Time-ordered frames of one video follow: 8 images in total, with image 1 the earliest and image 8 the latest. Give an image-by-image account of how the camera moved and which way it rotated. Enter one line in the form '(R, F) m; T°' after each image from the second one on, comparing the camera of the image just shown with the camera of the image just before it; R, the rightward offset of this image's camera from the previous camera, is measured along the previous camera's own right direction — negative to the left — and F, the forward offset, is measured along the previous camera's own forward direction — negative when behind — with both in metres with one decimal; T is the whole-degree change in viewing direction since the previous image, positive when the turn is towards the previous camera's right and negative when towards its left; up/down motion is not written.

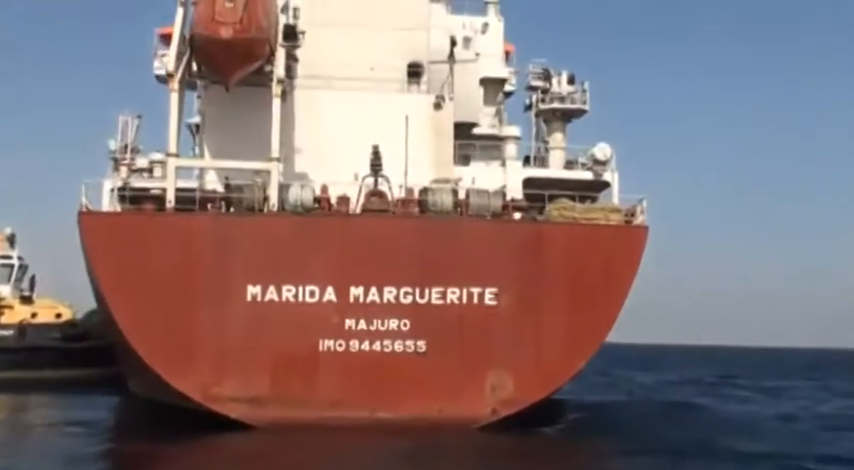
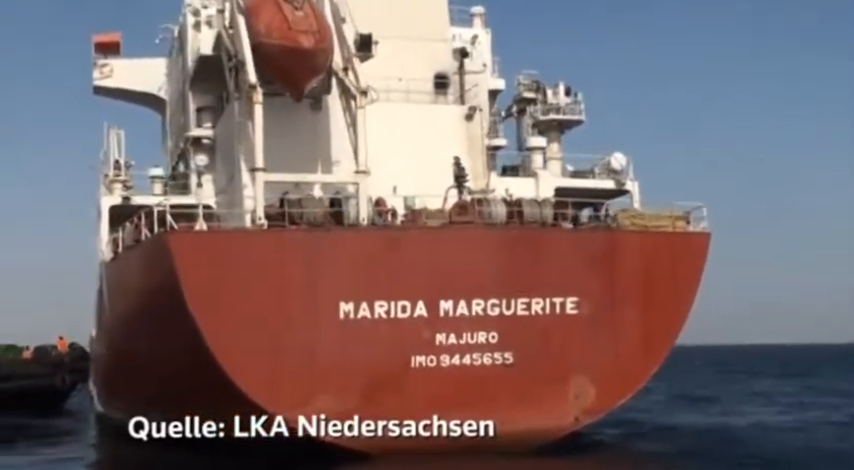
(-3.6, +0.5) m; +10°
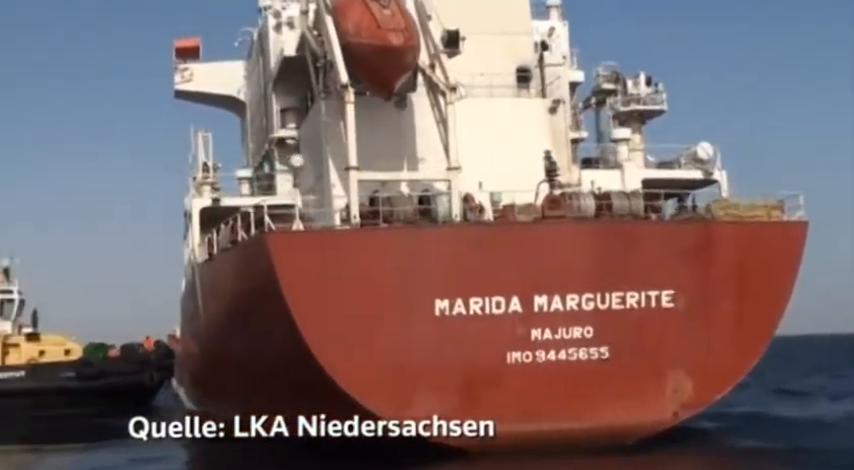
(-0.4, 0.0) m; -3°
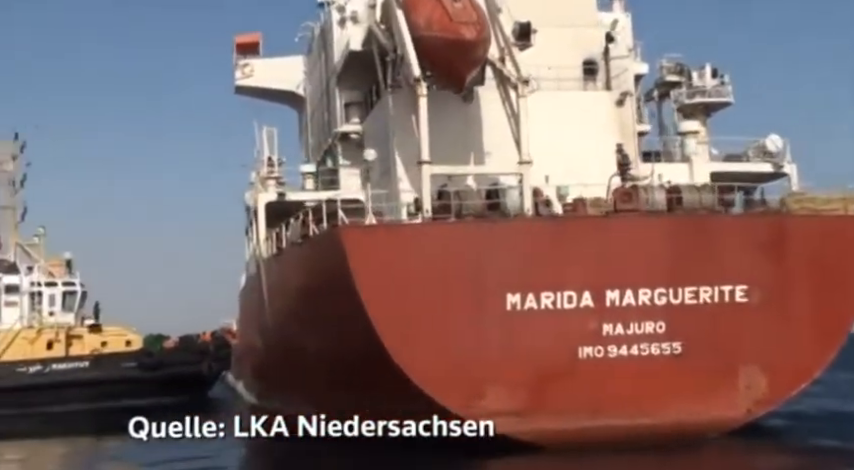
(-0.4, 0.0) m; -2°
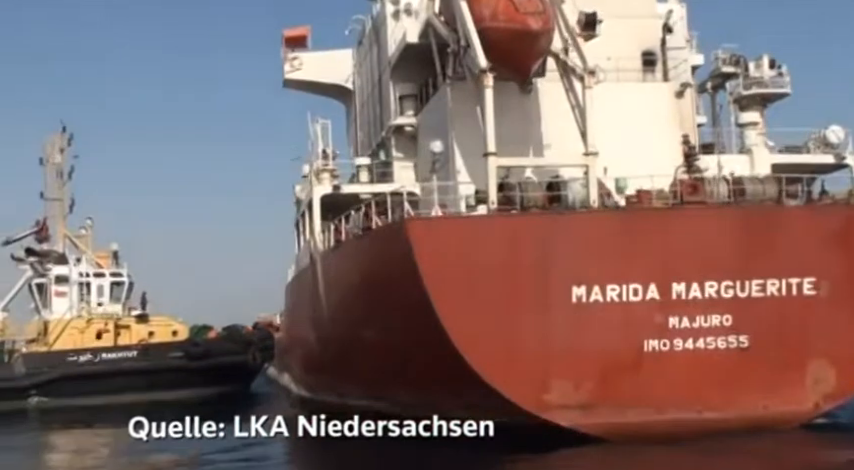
(-0.5, 0.0) m; -2°
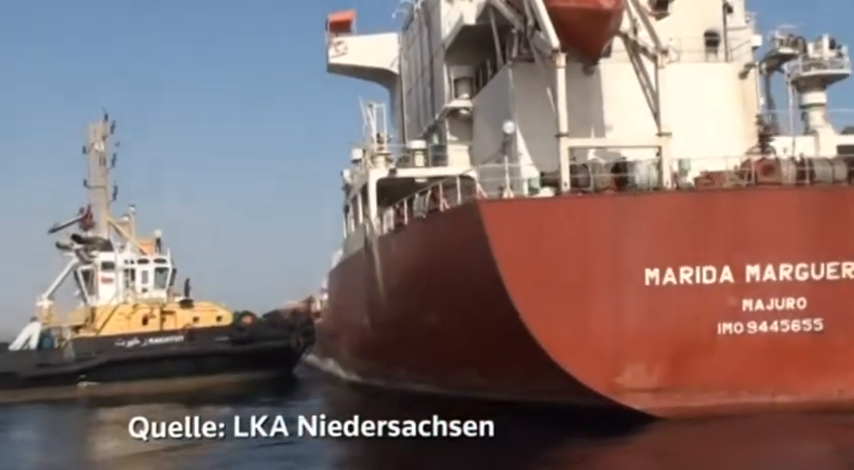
(-0.6, +0.1) m; -1°
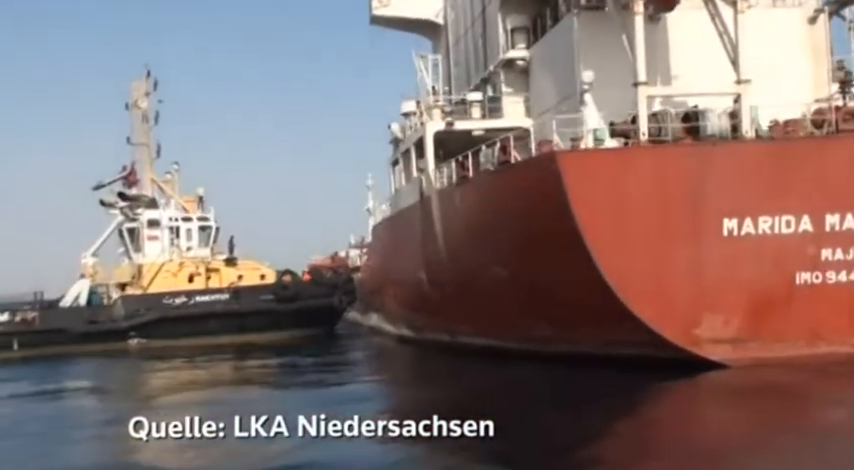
(-0.7, +0.1) m; -1°
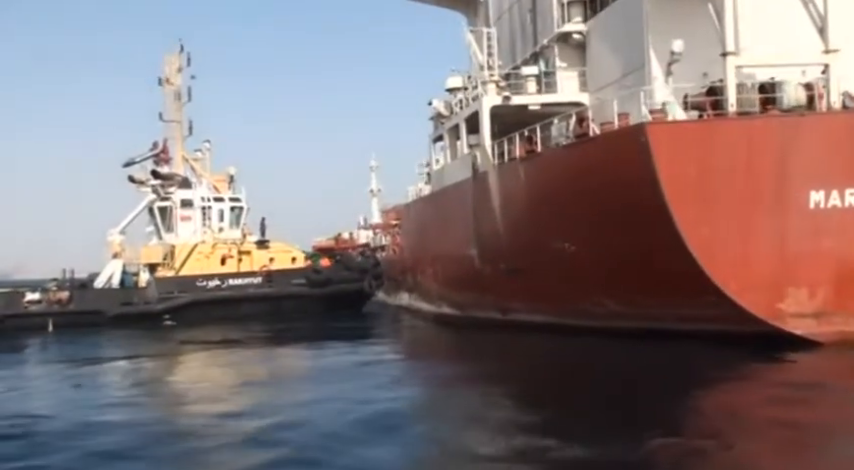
(-1.1, +0.2) m; 0°
